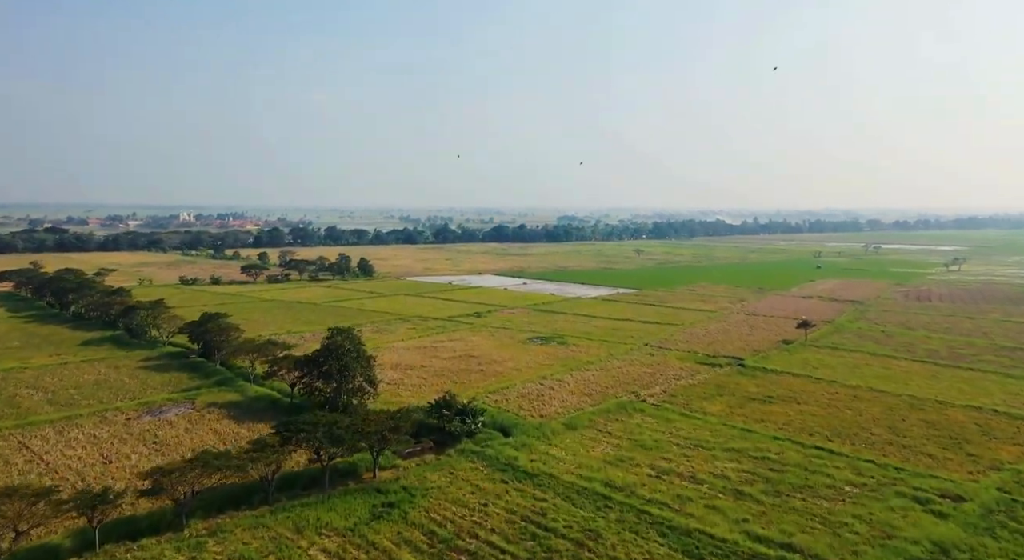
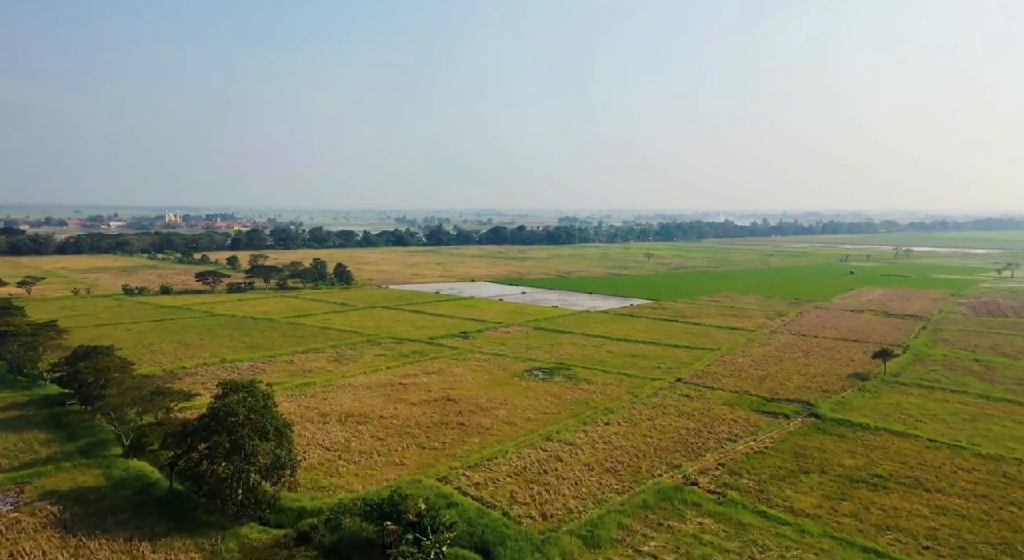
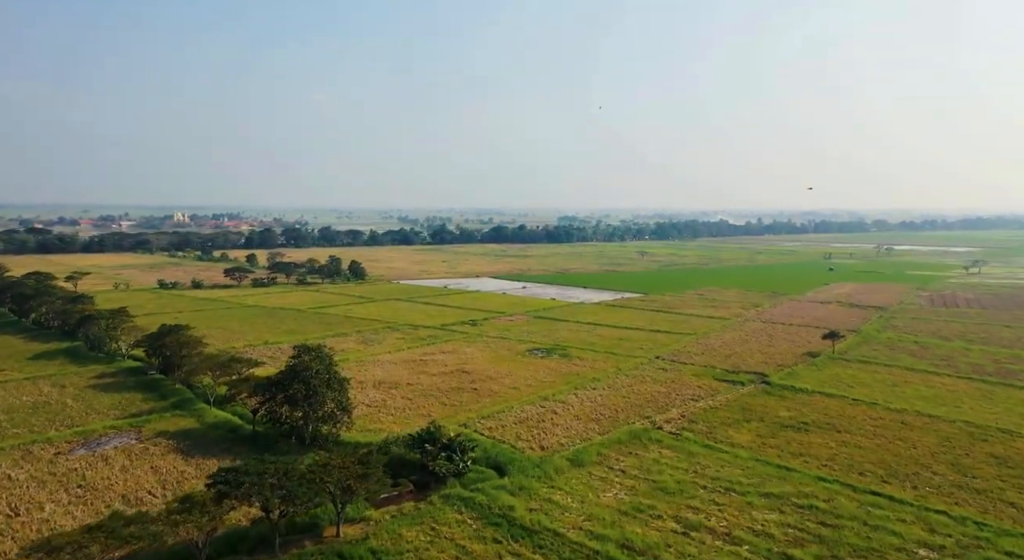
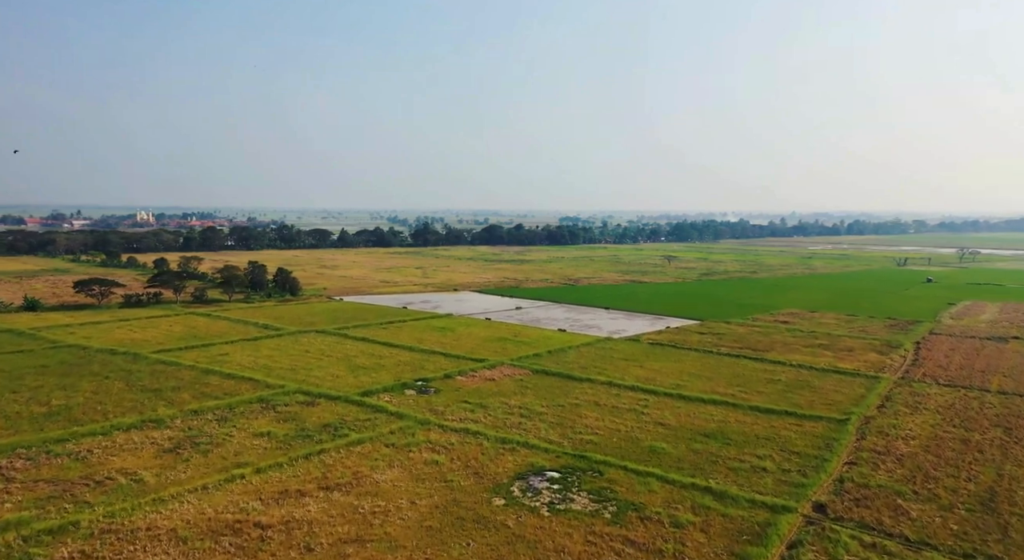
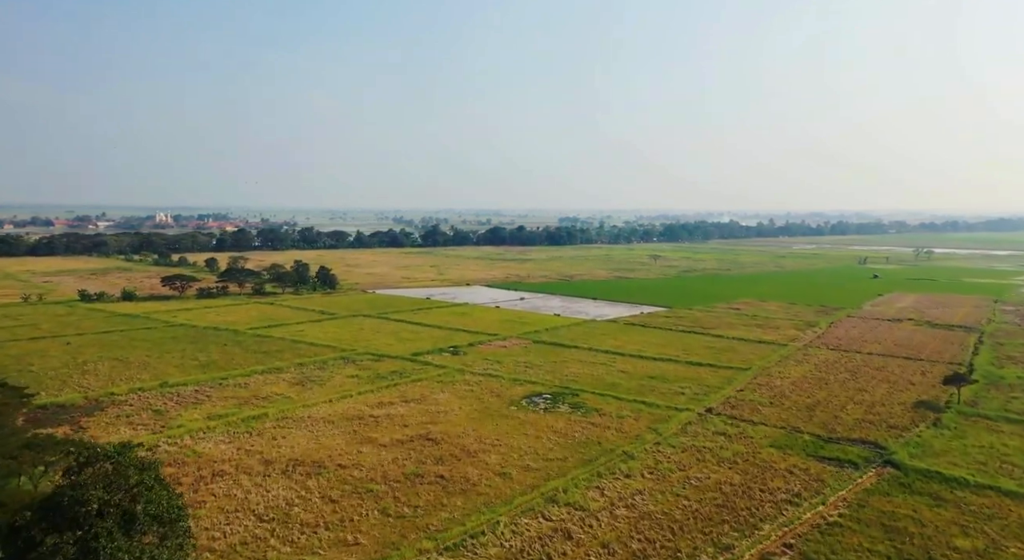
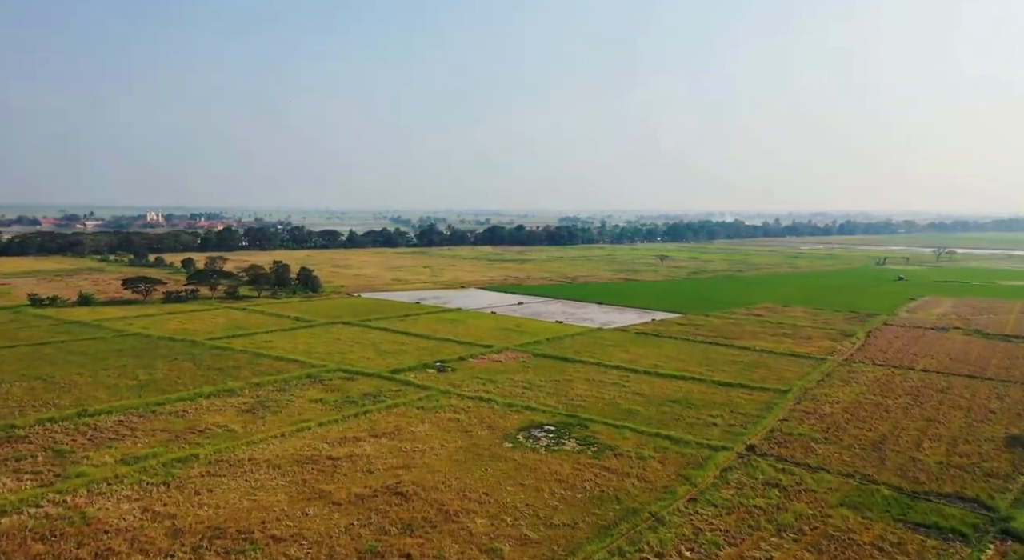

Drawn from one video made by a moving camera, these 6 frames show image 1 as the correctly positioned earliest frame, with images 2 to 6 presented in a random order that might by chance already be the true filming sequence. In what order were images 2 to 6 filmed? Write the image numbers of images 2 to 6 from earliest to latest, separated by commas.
3, 2, 5, 6, 4
